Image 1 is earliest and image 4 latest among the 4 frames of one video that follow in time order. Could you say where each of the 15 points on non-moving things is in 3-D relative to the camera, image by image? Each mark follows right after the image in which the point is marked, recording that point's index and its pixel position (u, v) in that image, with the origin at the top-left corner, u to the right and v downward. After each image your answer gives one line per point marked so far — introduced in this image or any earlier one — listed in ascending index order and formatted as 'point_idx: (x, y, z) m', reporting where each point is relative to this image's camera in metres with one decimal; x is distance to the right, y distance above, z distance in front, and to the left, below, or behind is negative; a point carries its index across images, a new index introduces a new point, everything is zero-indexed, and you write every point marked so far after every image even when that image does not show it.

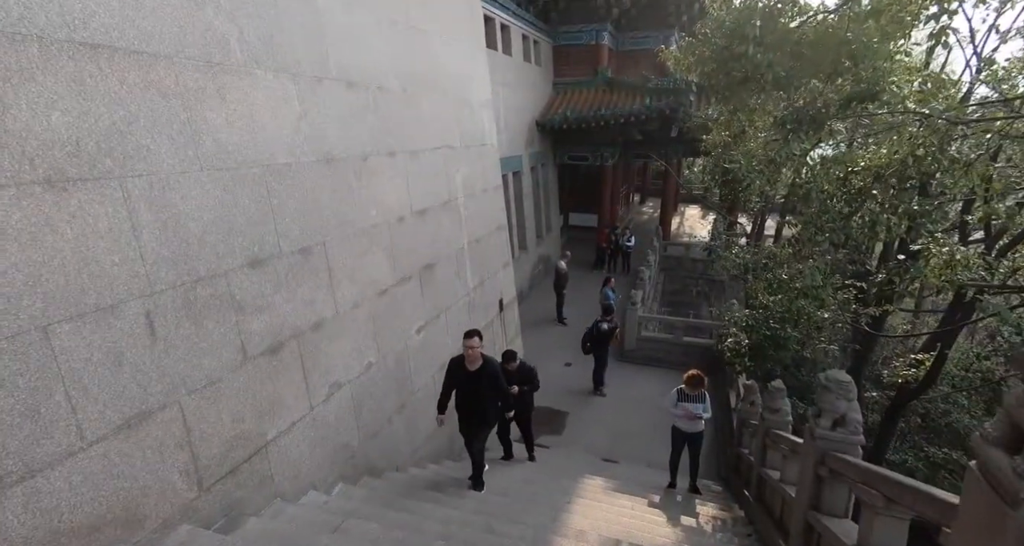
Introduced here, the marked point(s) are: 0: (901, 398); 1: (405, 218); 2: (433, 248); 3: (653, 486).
0: (+5.0, -1.6, +6.6) m
1: (-0.9, +0.5, +4.3) m
2: (-0.8, +0.2, +4.8) m
3: (+1.5, -2.3, +5.6) m
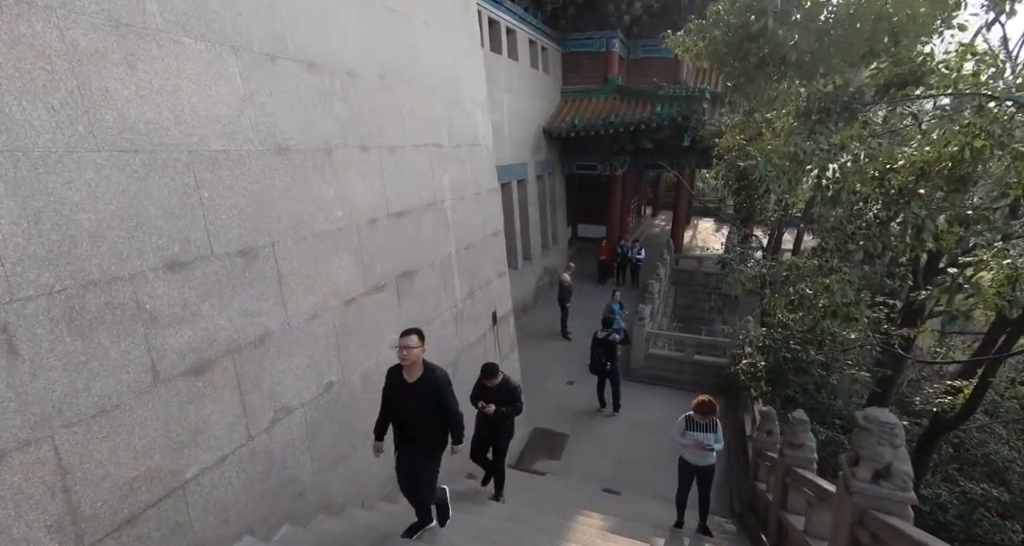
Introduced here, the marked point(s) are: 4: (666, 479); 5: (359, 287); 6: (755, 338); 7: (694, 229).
0: (+4.9, -1.8, +6.0) m
1: (-1.0, +0.4, +3.9) m
2: (-0.9, +0.1, +4.3) m
3: (+1.4, -2.4, +5.1) m
4: (+2.0, -2.6, +6.5) m
5: (-1.1, -0.1, +3.6) m
6: (+2.6, -0.6, +5.4) m
7: (+6.8, +1.6, +19.4) m
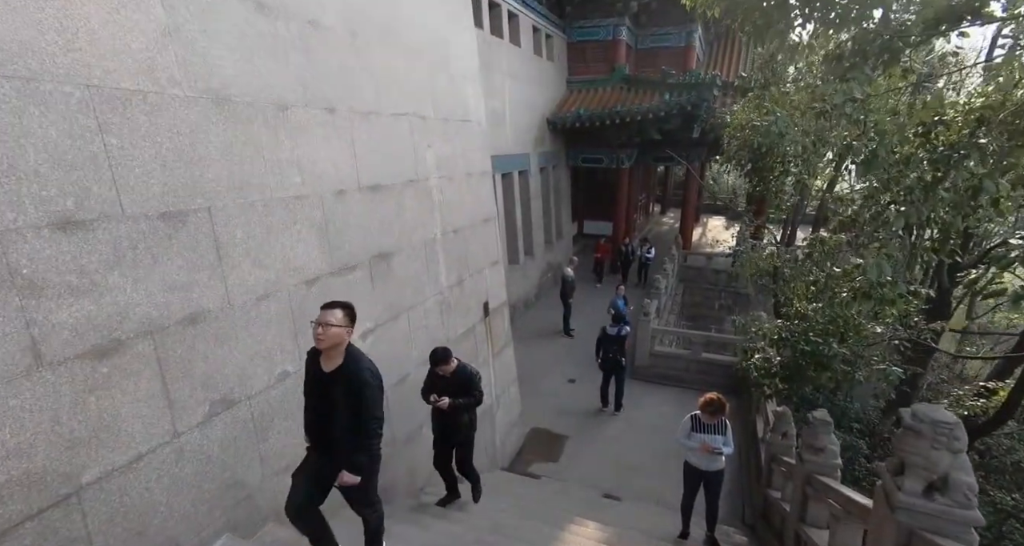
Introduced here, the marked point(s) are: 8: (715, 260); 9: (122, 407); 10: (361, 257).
0: (+4.8, -1.7, +5.5) m
1: (-1.1, +0.5, +3.5) m
2: (-0.9, +0.3, +3.9) m
3: (+1.3, -2.3, +4.6) m
4: (+1.9, -2.5, +6.1) m
5: (-1.2, 0.0, +3.2) m
6: (+2.5, -0.5, +5.0) m
7: (+6.9, +1.7, +18.9) m
8: (+5.5, +0.3, +14.1) m
9: (-1.5, -0.5, +2.1) m
10: (-1.0, +0.1, +3.6) m
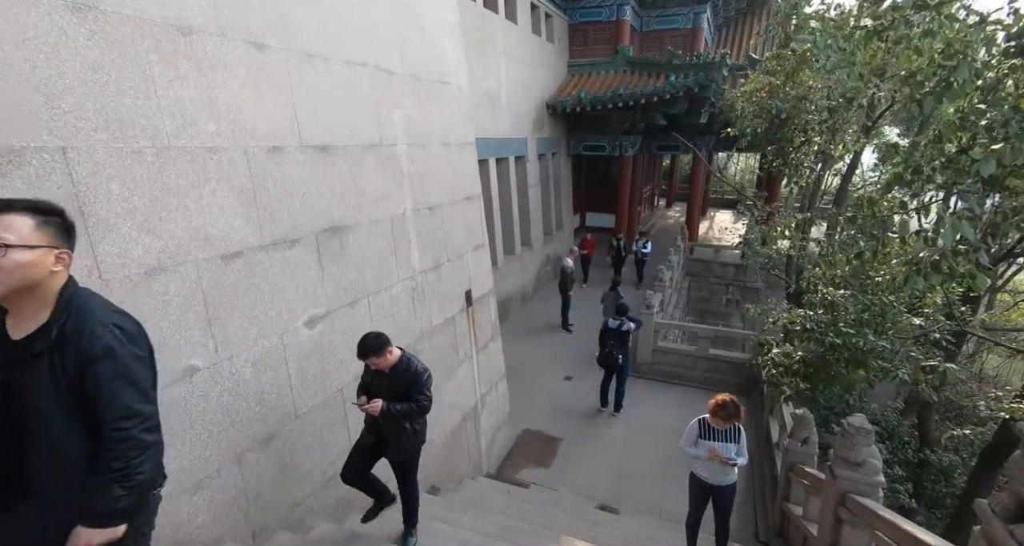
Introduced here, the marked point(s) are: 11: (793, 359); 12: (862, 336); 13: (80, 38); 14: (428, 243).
0: (+4.7, -1.6, +4.9) m
1: (-1.2, +0.7, +2.9) m
2: (-1.1, +0.4, +3.3) m
3: (+1.2, -2.2, +4.0) m
4: (+1.8, -2.3, +5.5) m
5: (-1.3, +0.2, +2.6) m
6: (+2.3, -0.4, +4.3) m
7: (+6.9, +1.9, +18.2) m
8: (+5.4, +0.5, +13.4) m
9: (-1.7, -0.4, +1.5) m
10: (-1.2, +0.3, +3.0) m
11: (+2.3, -0.7, +4.2) m
12: (+2.6, -0.5, +3.8) m
13: (-1.6, +0.8, +1.9) m
14: (-0.7, +0.3, +4.5) m
